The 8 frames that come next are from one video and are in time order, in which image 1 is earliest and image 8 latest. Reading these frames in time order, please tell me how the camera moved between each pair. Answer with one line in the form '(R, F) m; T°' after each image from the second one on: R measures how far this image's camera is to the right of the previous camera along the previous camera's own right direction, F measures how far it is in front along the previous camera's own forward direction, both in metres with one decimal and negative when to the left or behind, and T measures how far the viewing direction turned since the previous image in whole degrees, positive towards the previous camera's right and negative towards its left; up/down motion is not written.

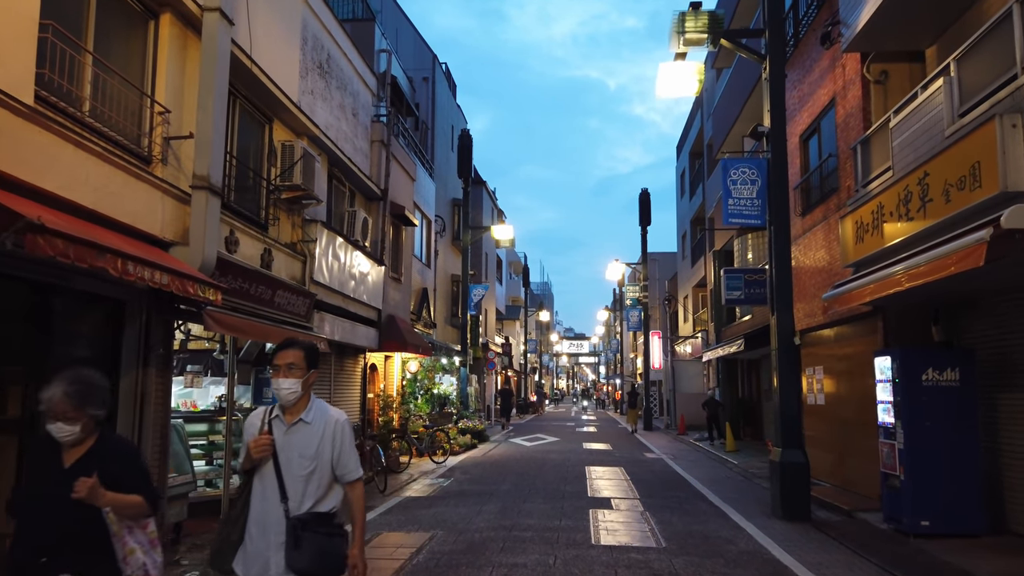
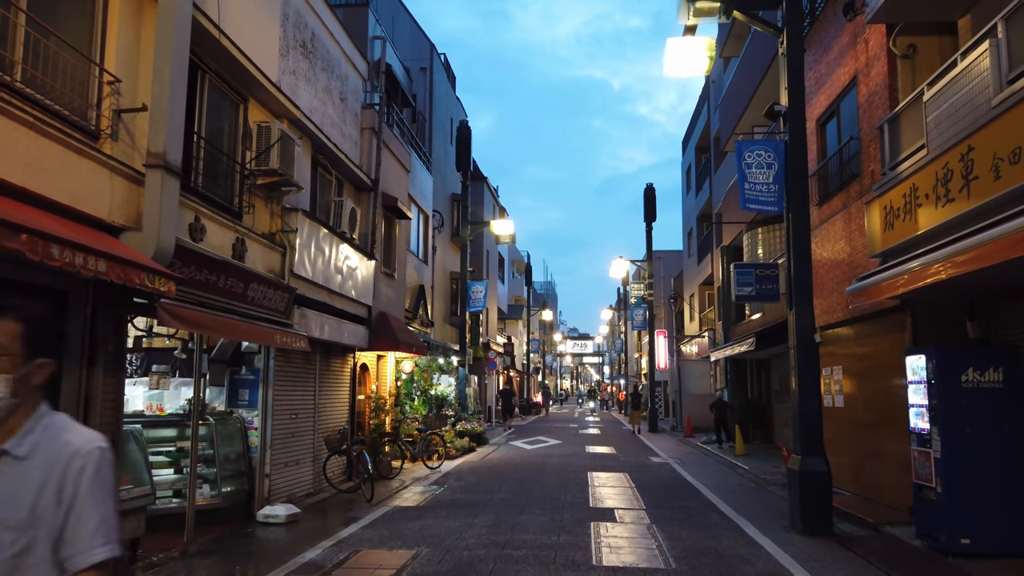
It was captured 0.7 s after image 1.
(+0.1, +0.9) m; 0°
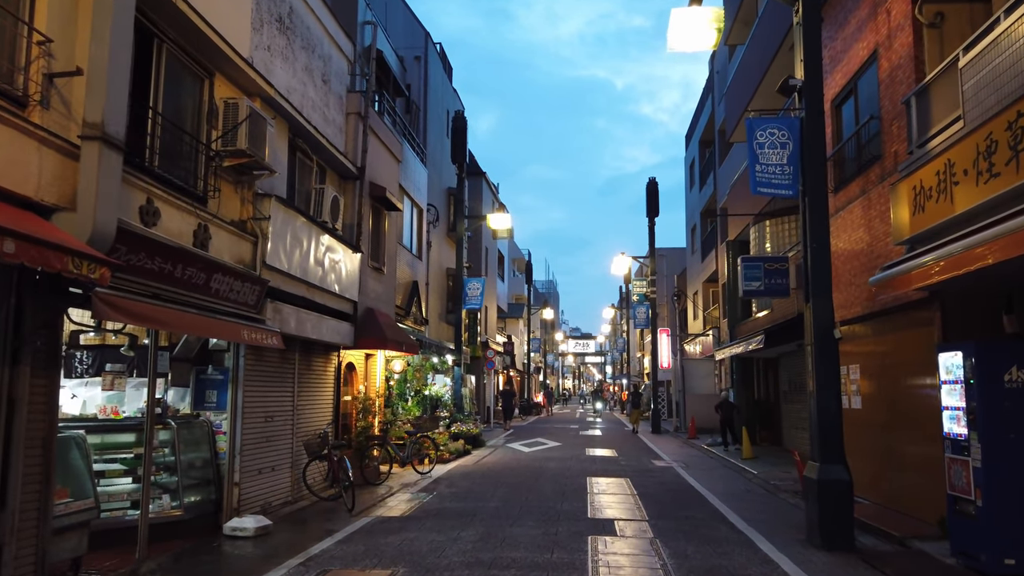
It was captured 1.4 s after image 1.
(+0.1, +0.9) m; 0°
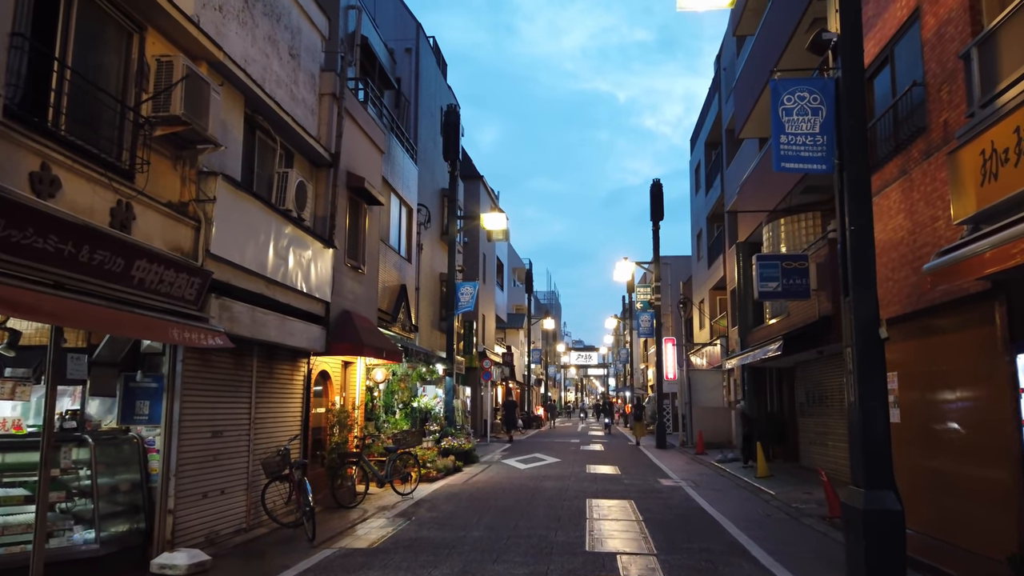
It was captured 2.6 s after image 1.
(+0.2, +1.4) m; 0°
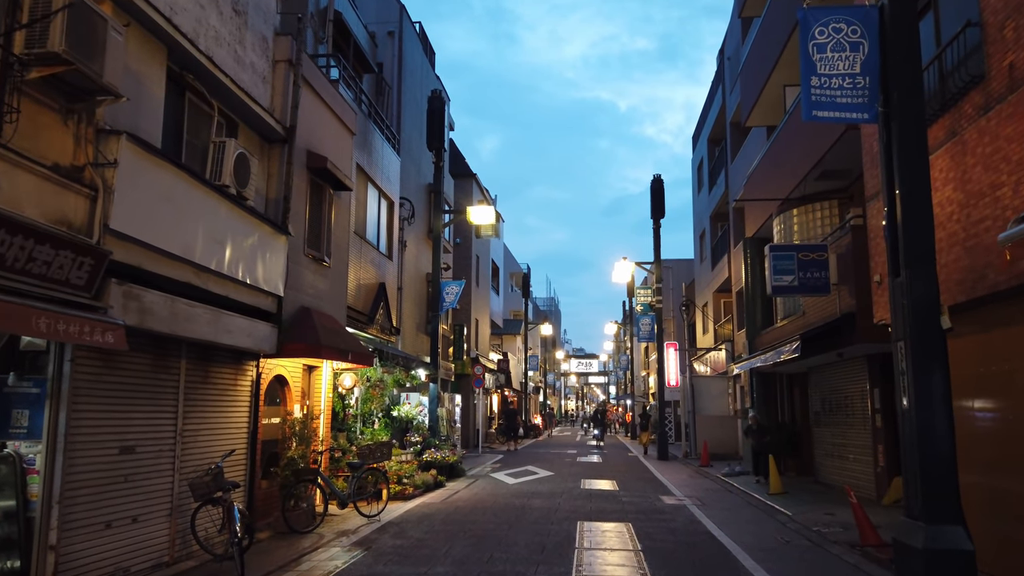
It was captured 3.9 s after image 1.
(+0.3, +1.6) m; 0°
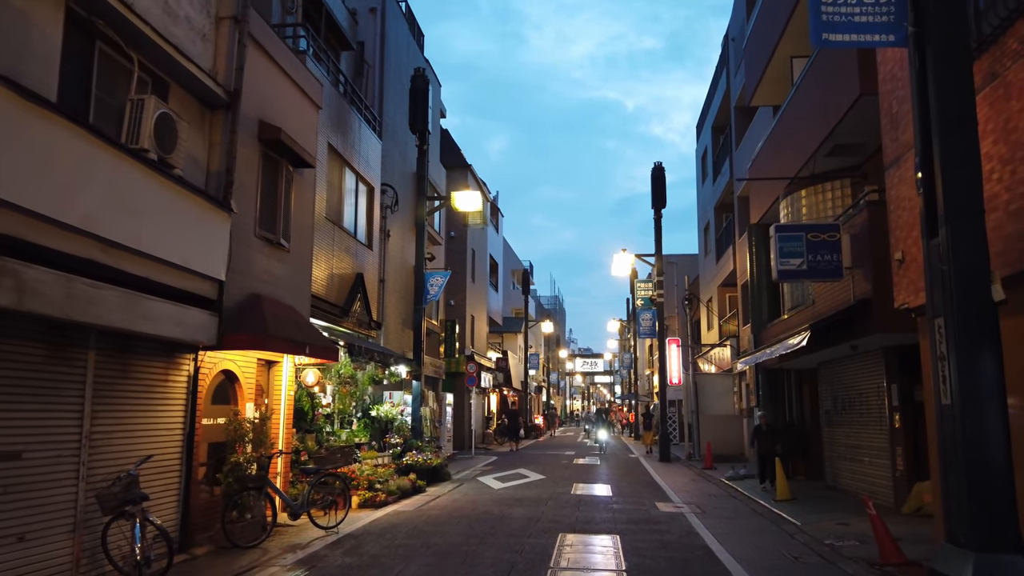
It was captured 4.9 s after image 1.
(+0.4, +1.2) m; -1°
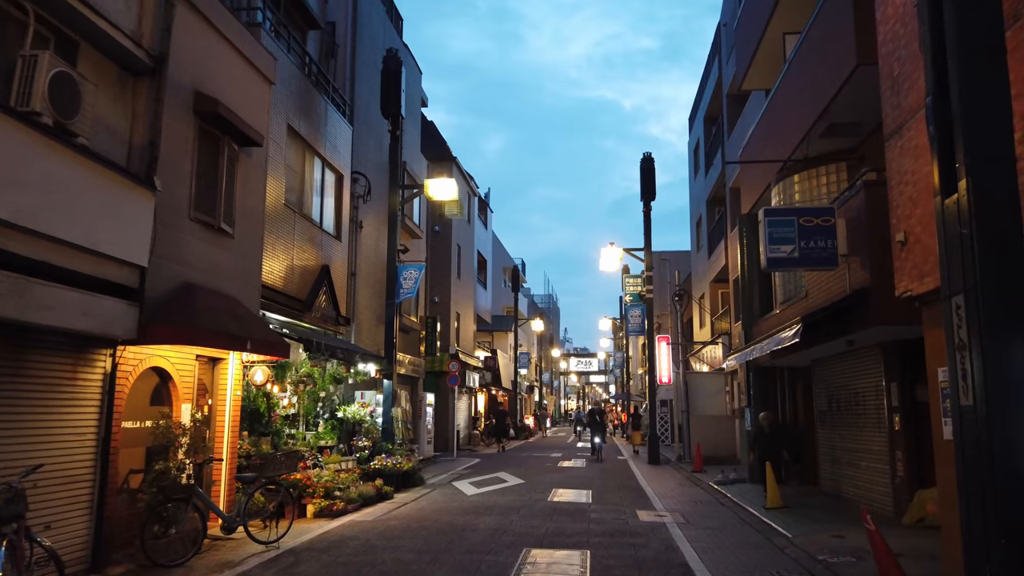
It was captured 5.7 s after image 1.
(+0.4, +1.0) m; 0°
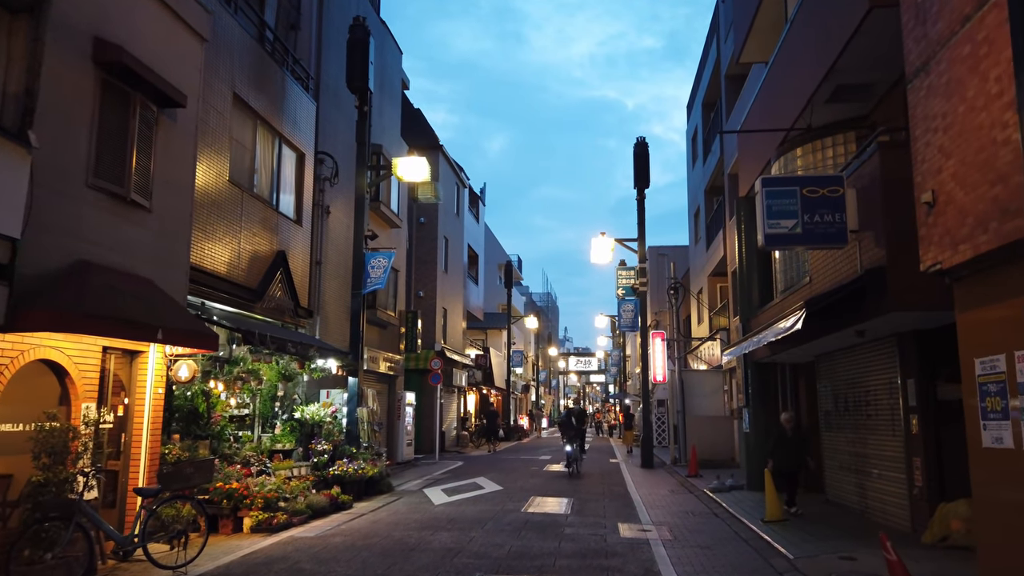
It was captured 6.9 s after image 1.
(+0.5, +1.4) m; 0°
